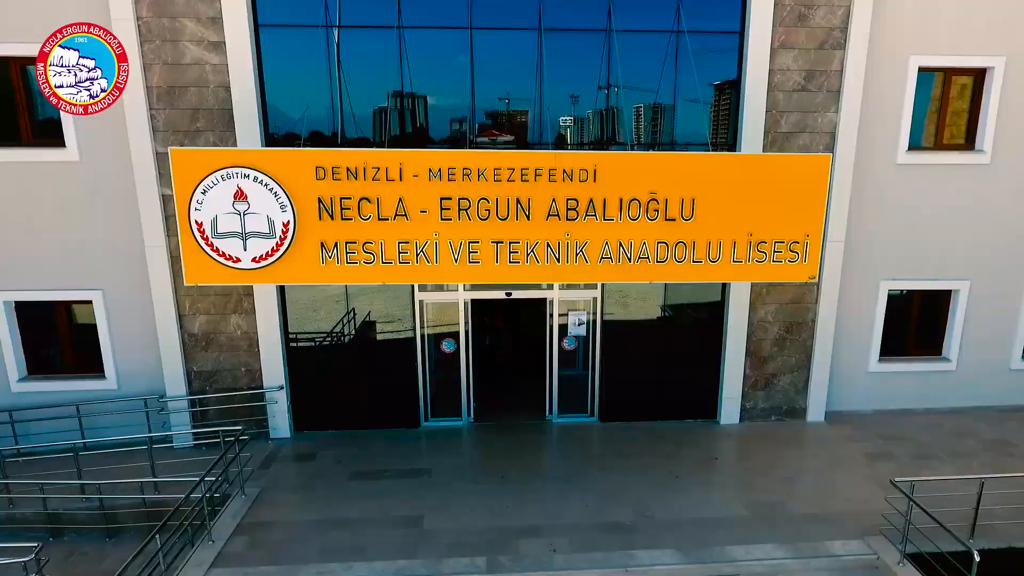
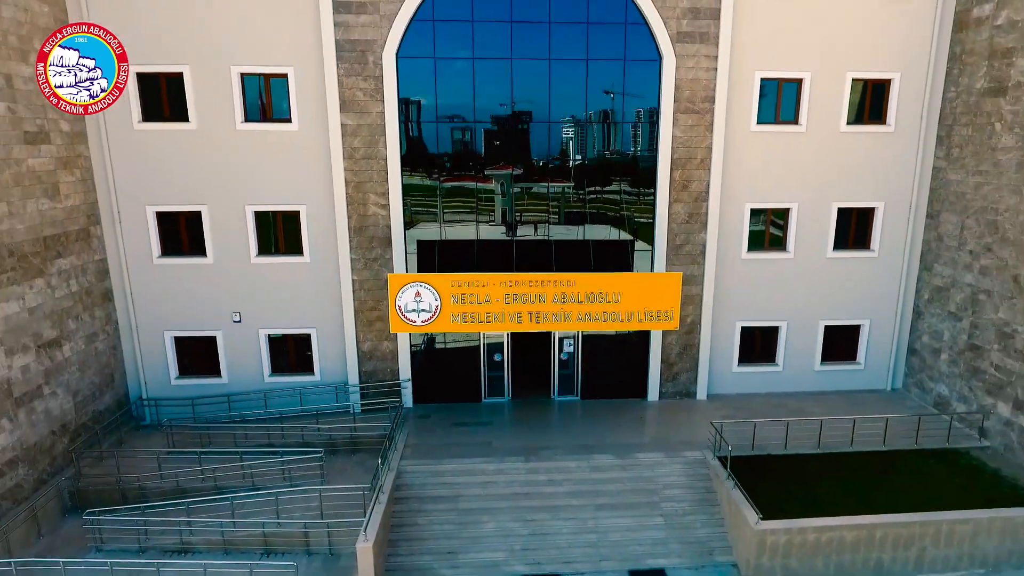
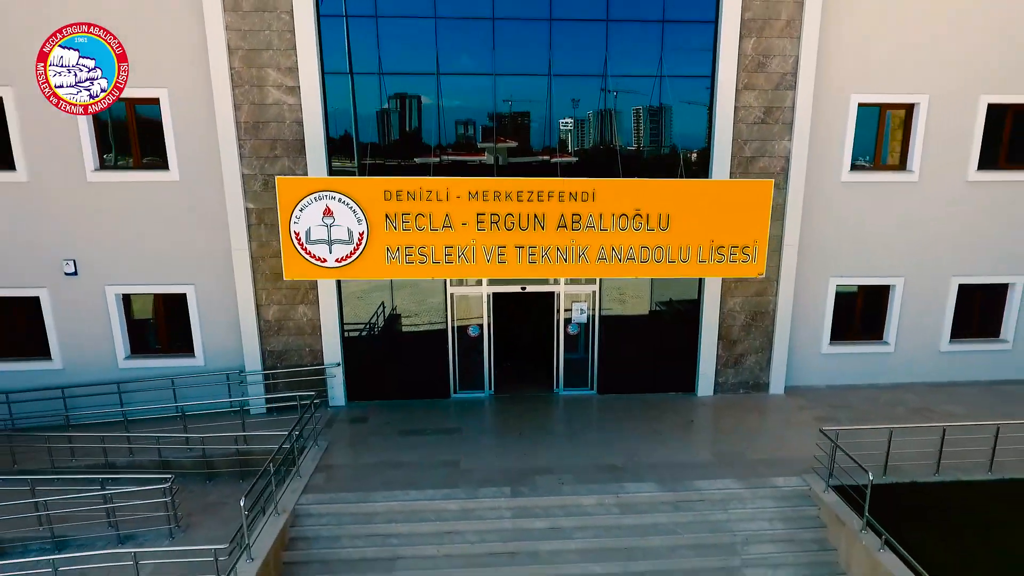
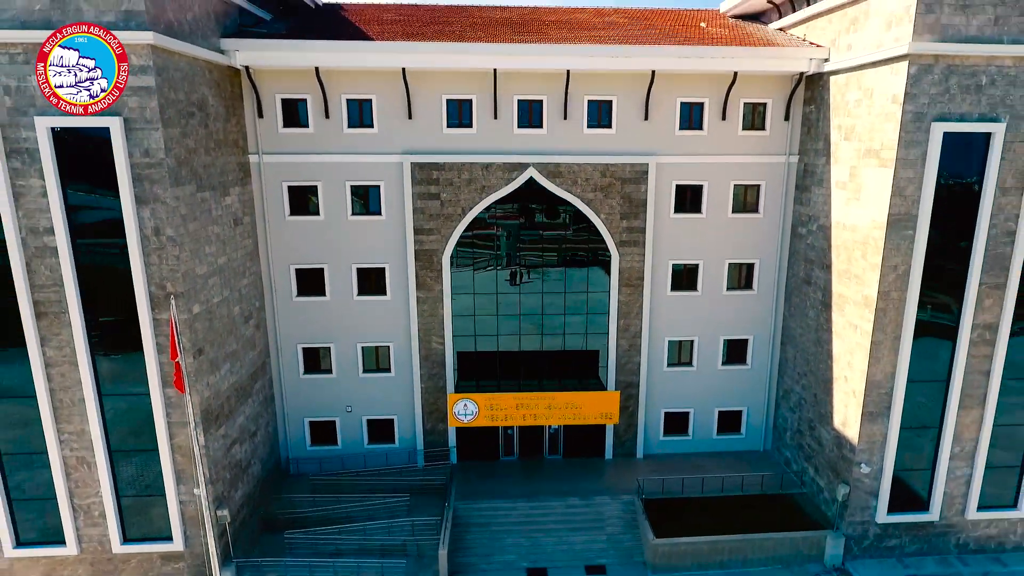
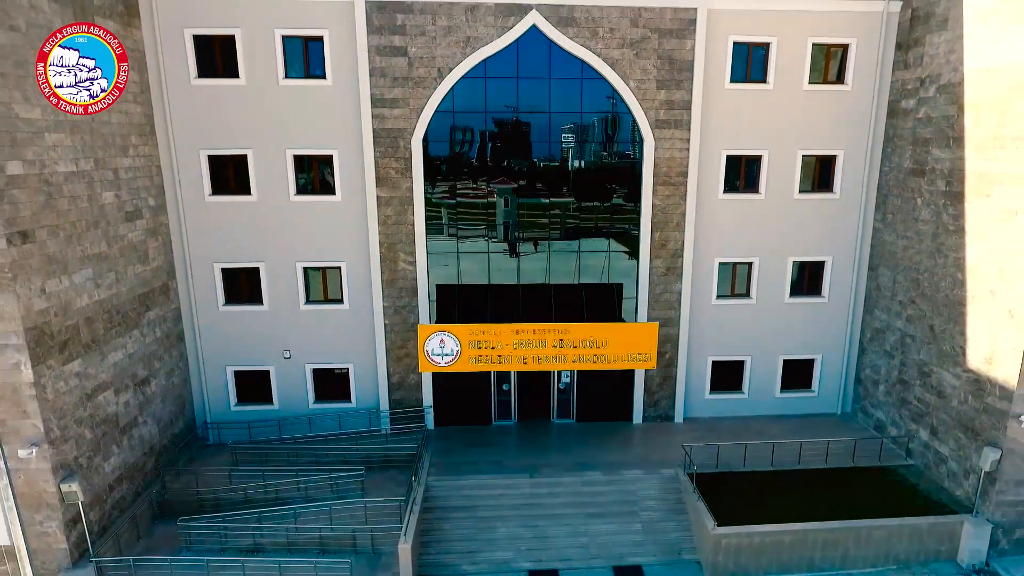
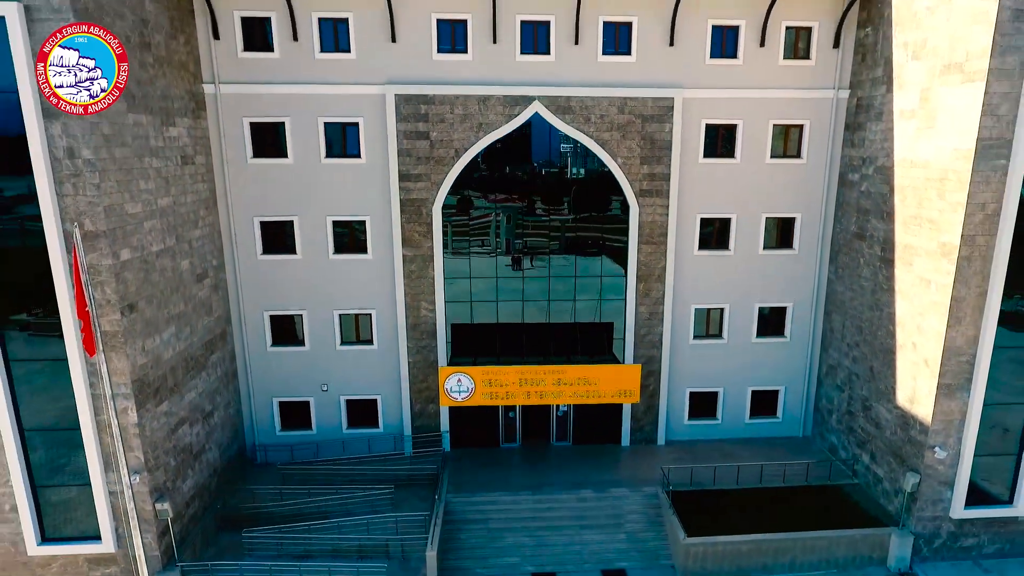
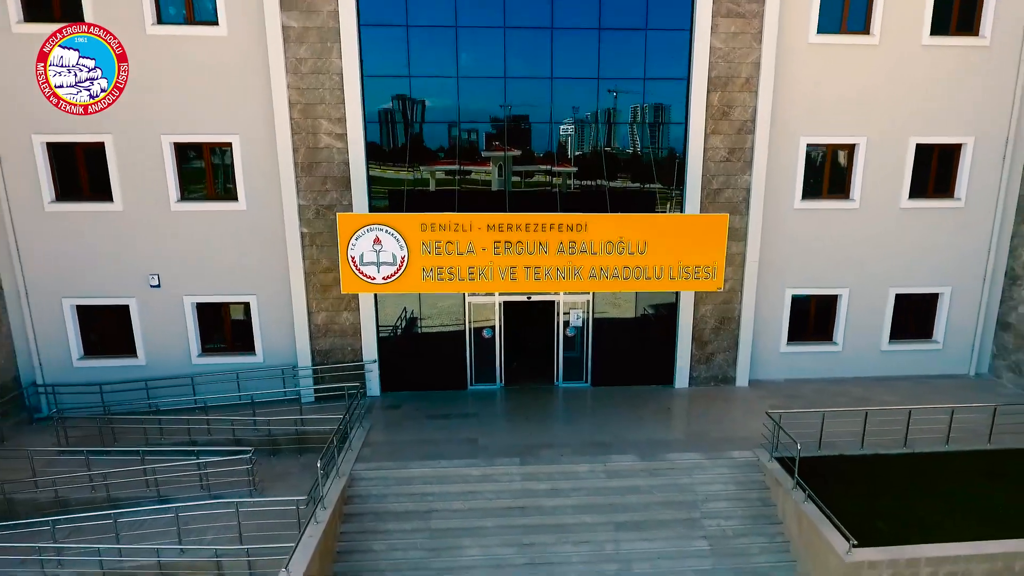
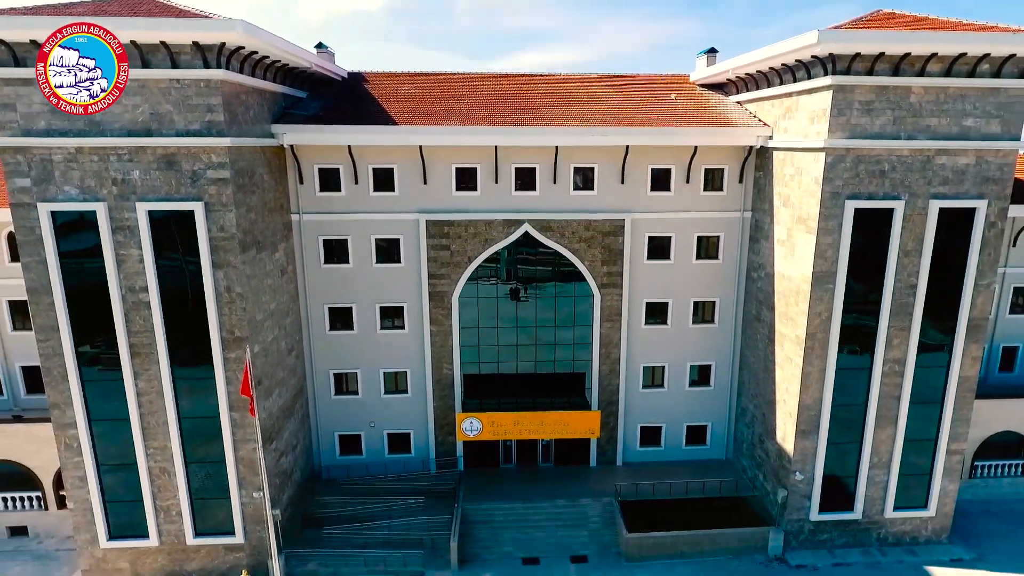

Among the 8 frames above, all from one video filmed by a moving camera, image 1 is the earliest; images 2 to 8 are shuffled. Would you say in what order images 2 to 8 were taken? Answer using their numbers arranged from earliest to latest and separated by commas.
3, 7, 2, 5, 6, 4, 8
